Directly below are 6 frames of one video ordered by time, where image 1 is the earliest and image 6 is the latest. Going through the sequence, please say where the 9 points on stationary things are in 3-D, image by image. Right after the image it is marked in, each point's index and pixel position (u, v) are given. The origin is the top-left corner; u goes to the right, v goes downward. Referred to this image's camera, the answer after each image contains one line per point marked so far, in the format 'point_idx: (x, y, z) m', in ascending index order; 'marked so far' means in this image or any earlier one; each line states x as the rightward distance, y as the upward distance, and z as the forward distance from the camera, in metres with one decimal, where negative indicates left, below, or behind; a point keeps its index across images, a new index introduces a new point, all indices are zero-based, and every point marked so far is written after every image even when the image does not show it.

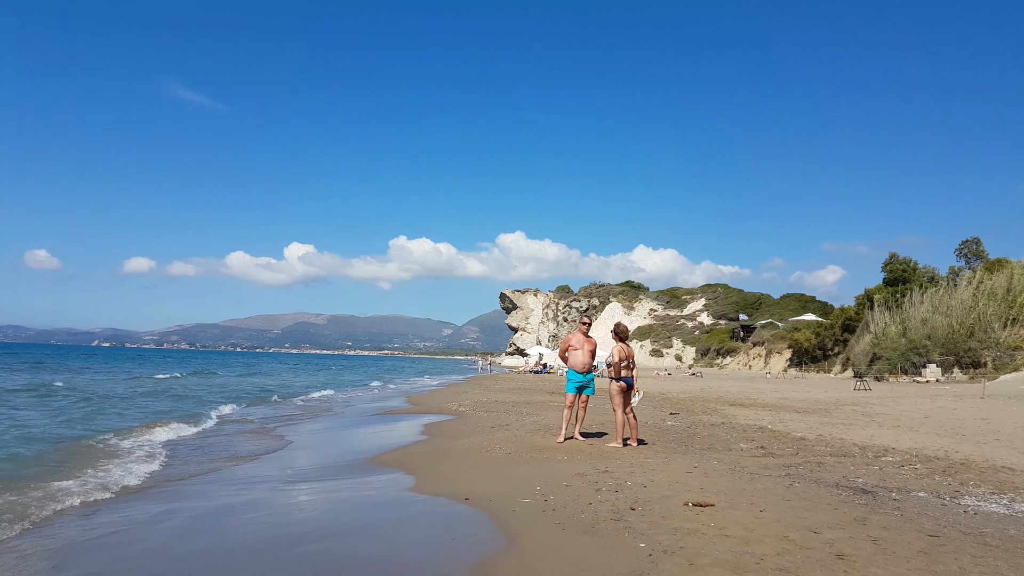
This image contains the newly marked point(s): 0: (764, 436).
0: (+4.8, -2.8, +11.0) m
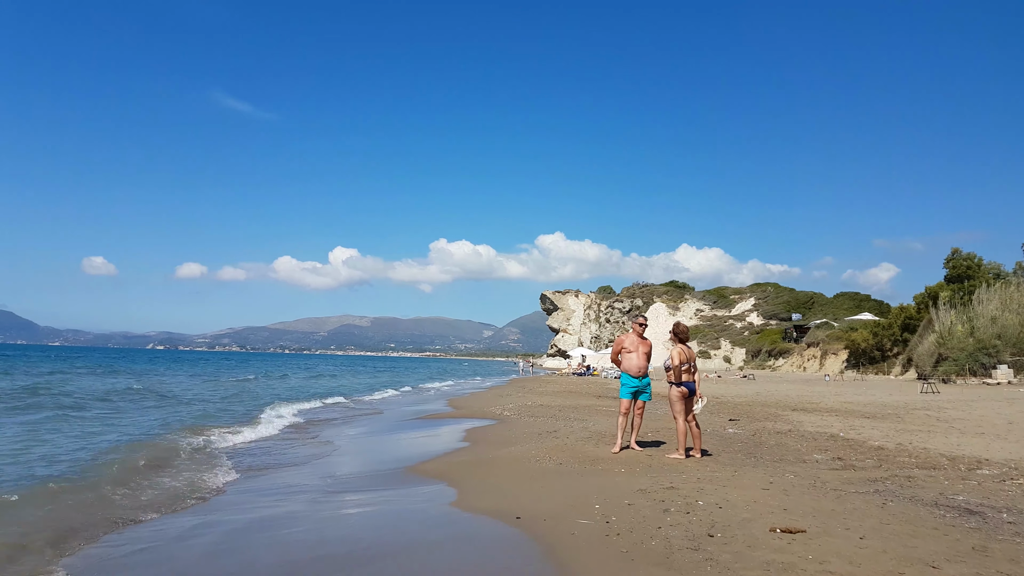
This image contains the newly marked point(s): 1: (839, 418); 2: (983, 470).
0: (+5.7, -2.7, +10.1) m
1: (+8.7, -3.4, +15.4) m
2: (+6.5, -2.5, +8.0) m
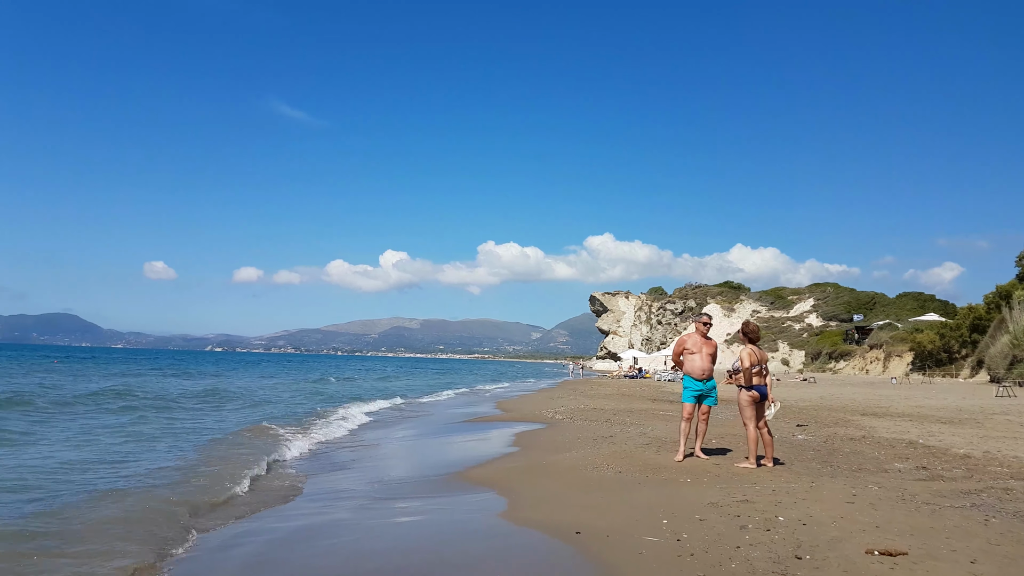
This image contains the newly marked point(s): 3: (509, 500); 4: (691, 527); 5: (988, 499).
0: (+6.6, -2.7, +9.3) m
1: (+10.0, -3.4, +14.2) m
2: (+7.2, -2.5, +7.1) m
3: (0.0, -2.8, +7.7) m
4: (+1.6, -2.2, +5.3) m
5: (+5.2, -2.3, +6.4) m
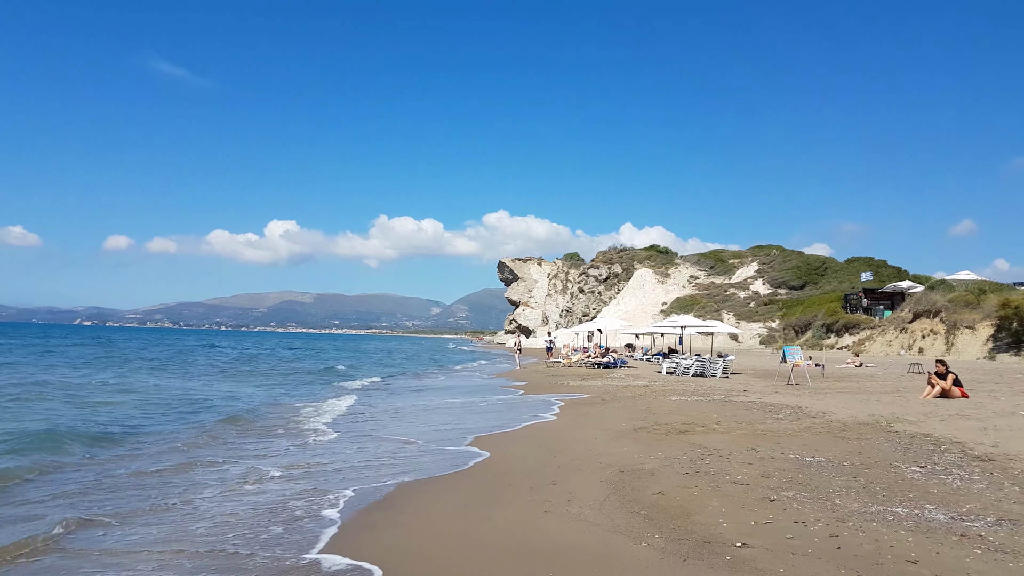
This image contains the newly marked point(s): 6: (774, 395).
0: (+7.4, -0.9, -9.9) m
1: (+9.9, -1.4, -4.4) m
2: (+8.4, -0.7, -11.9) m
3: (+1.2, -1.0, -12.5) m
4: (+3.3, -0.5, -14.7) m
5: (+6.6, -0.6, -13.0) m
6: (+5.3, -2.2, +11.7) m
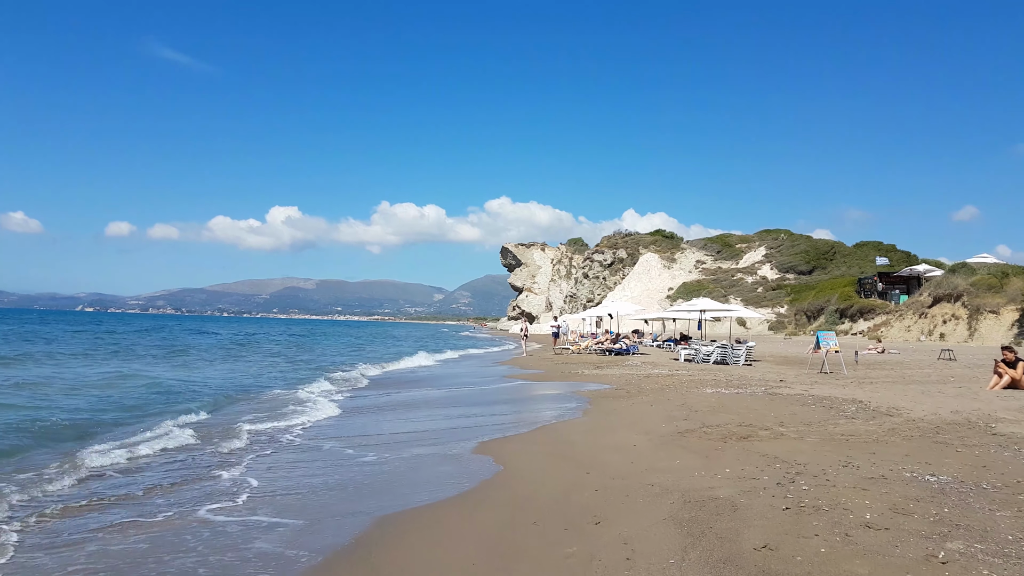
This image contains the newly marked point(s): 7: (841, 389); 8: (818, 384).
0: (+7.5, -1.0, -11.3) m
1: (+10.0, -1.3, -5.8) m
2: (+8.5, -0.9, -13.3) m
3: (+1.3, -1.2, -13.9) m
4: (+3.3, -0.7, -16.1) m
5: (+6.7, -0.8, -14.4) m
6: (+5.5, -1.8, +10.4) m
7: (+5.6, -1.7, +9.9) m
8: (+5.7, -1.8, +10.8) m
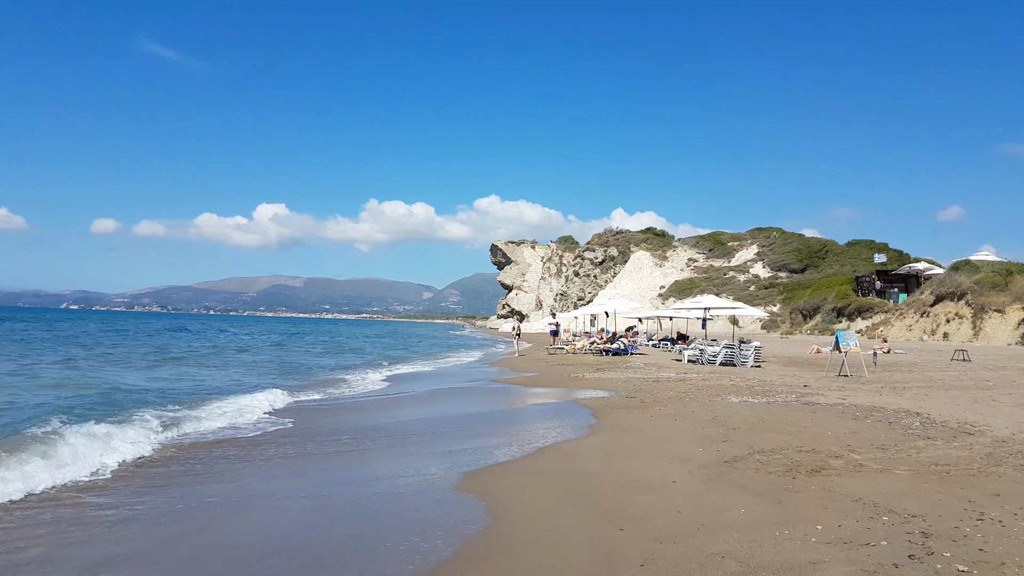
0: (+7.8, -0.9, -12.4) m
1: (+10.3, -1.3, -6.9) m
2: (+8.9, -0.9, -14.4) m
3: (+1.6, -1.1, -15.1) m
4: (+3.7, -0.7, -17.3) m
5: (+7.1, -0.8, -15.5) m
6: (+5.4, -1.7, +9.2) m
7: (+5.5, -1.6, +8.7) m
8: (+5.6, -1.7, +9.7) m
